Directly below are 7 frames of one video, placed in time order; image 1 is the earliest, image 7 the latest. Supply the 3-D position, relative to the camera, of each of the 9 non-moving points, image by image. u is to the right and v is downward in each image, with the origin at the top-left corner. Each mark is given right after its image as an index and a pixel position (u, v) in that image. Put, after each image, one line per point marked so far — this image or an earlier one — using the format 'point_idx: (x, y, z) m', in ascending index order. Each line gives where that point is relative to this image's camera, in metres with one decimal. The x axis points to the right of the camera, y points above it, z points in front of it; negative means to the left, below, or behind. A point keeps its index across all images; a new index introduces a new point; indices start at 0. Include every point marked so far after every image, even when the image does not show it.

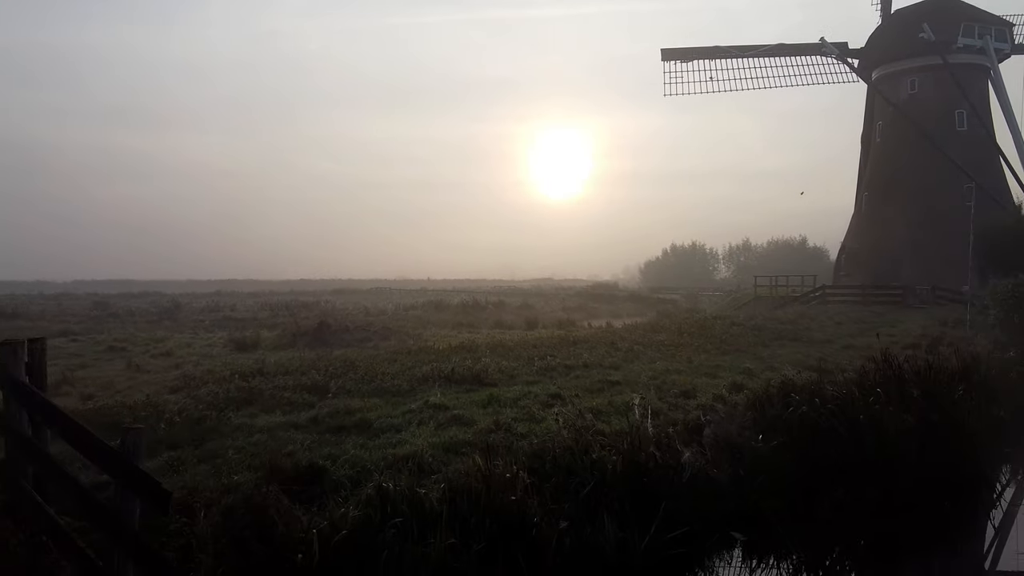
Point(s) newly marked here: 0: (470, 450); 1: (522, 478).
0: (-0.4, -1.4, +6.6) m
1: (+0.1, -1.5, +5.3) m
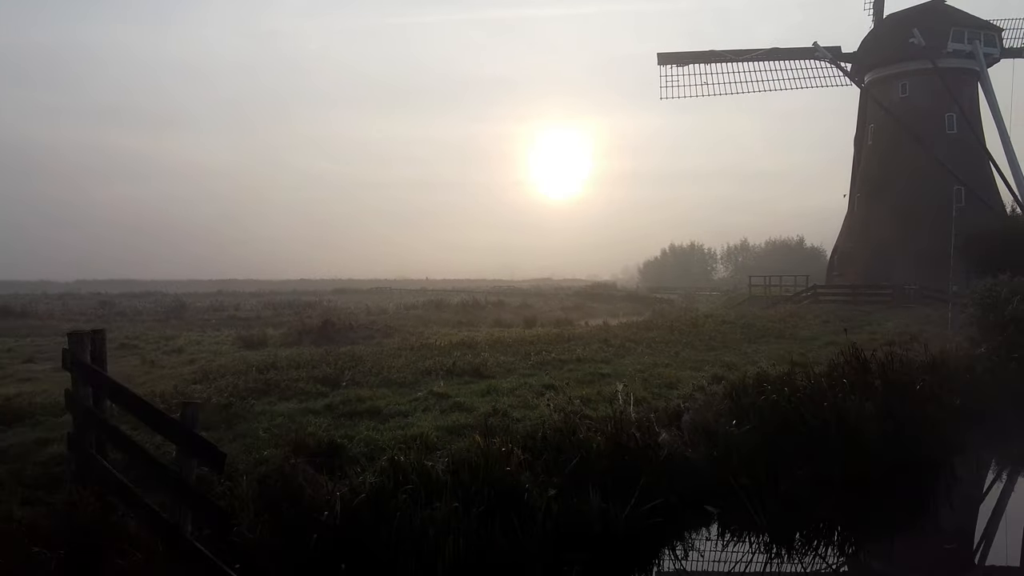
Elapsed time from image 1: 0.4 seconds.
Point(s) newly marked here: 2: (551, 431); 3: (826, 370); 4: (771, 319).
0: (-0.5, -1.4, +7.2) m
1: (0.0, -1.5, +5.9) m
2: (+0.3, -1.4, +6.4) m
3: (+4.0, -1.1, +8.5) m
4: (+7.4, -0.9, +18.7) m
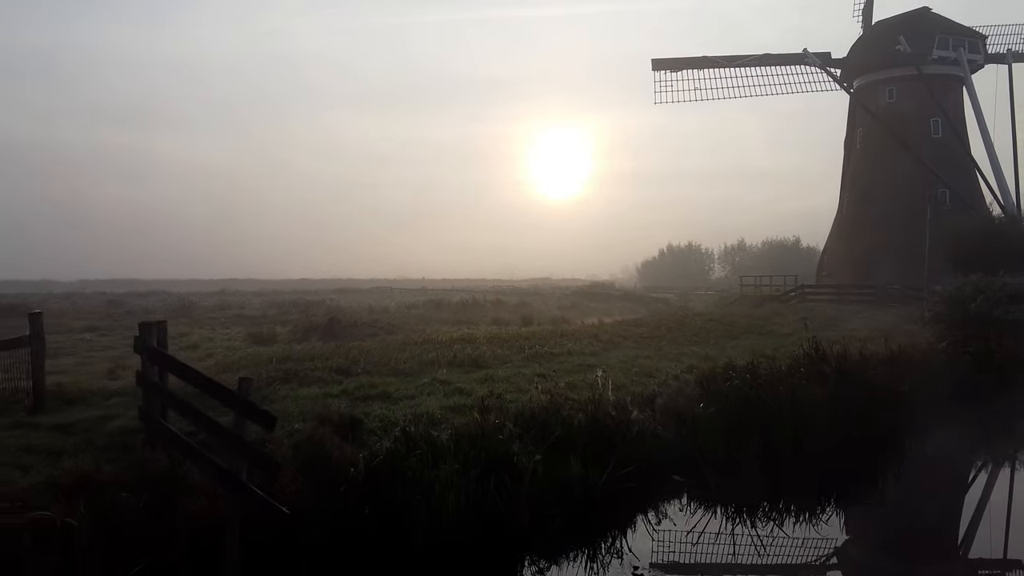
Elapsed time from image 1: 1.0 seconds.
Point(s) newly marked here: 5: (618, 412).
0: (-0.5, -1.4, +8.1) m
1: (0.0, -1.5, +6.8) m
2: (+0.3, -1.3, +7.3) m
3: (+3.9, -1.0, +9.4) m
4: (+7.3, -0.9, +19.6) m
5: (+1.2, -1.4, +7.5) m
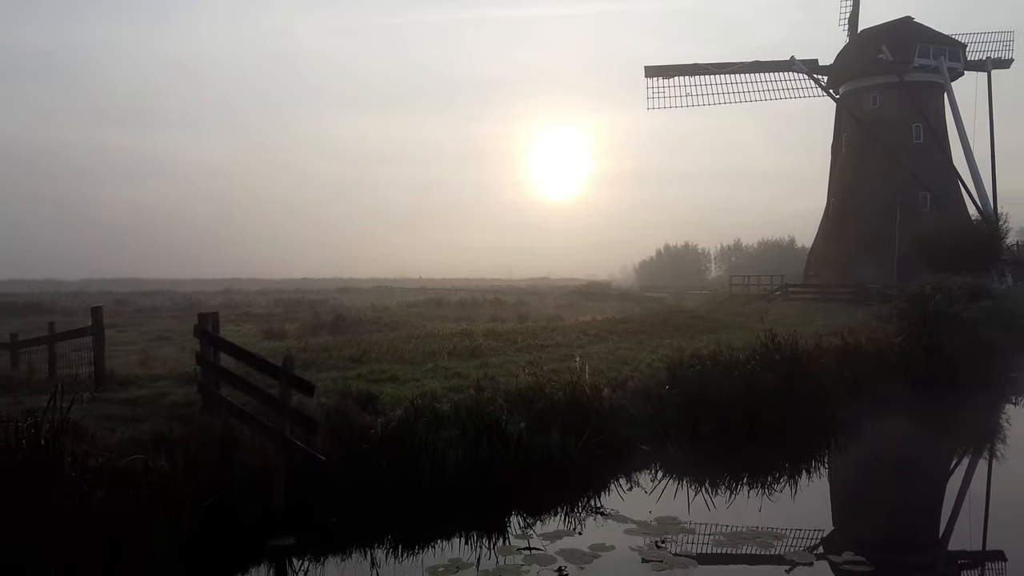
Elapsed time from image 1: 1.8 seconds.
0: (-0.6, -1.4, +9.2) m
1: (-0.2, -1.4, +8.0) m
2: (+0.2, -1.3, +8.5) m
3: (+3.8, -1.0, +10.6) m
4: (+7.2, -0.8, +20.8) m
5: (+1.1, -1.4, +8.7) m
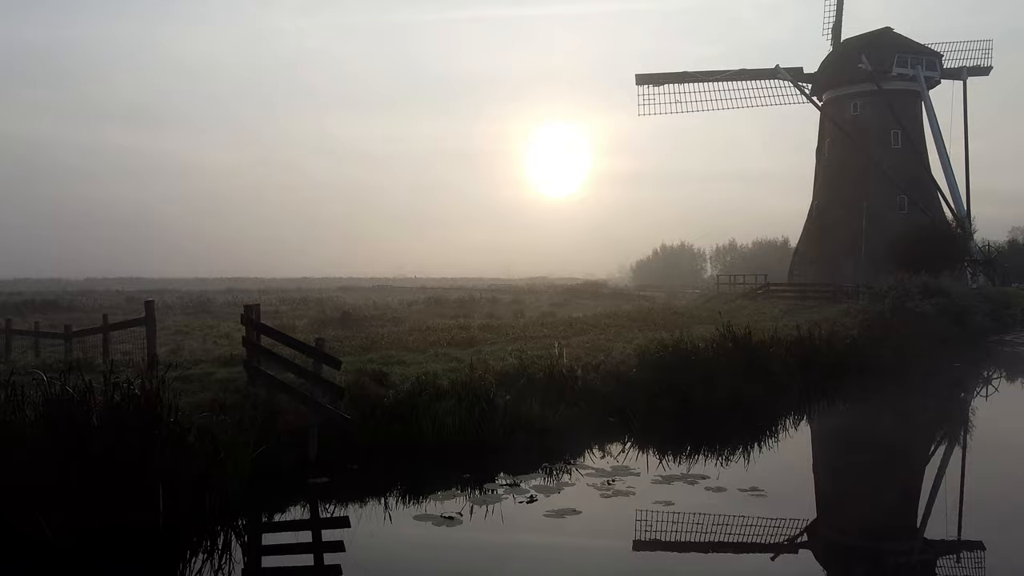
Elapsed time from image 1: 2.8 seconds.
0: (-0.8, -1.3, +10.7) m
1: (-0.3, -1.4, +9.4) m
2: (0.0, -1.3, +10.0) m
3: (+3.7, -1.0, +12.0) m
4: (+7.0, -0.8, +22.3) m
5: (+0.9, -1.4, +10.2) m
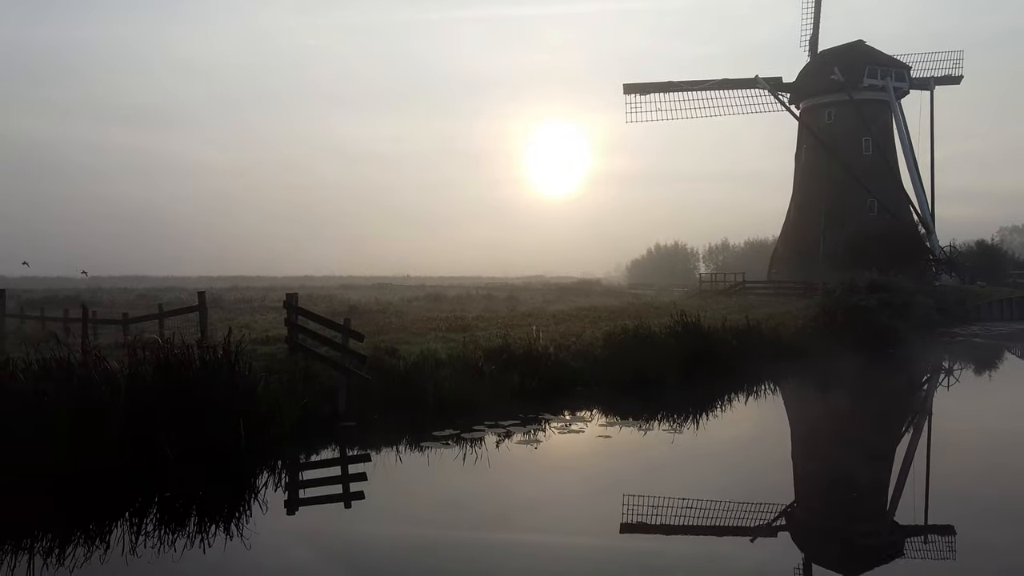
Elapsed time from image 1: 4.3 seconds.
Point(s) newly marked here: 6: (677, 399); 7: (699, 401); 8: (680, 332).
0: (-1.0, -1.2, +12.8) m
1: (-0.6, -1.3, +11.5) m
2: (-0.2, -1.2, +12.1) m
3: (+3.4, -0.9, +14.1) m
4: (+6.7, -0.7, +24.4) m
5: (+0.7, -1.2, +12.3) m
6: (+3.2, -2.2, +12.5) m
7: (+3.6, -2.2, +12.7) m
8: (+3.7, -1.0, +13.8) m
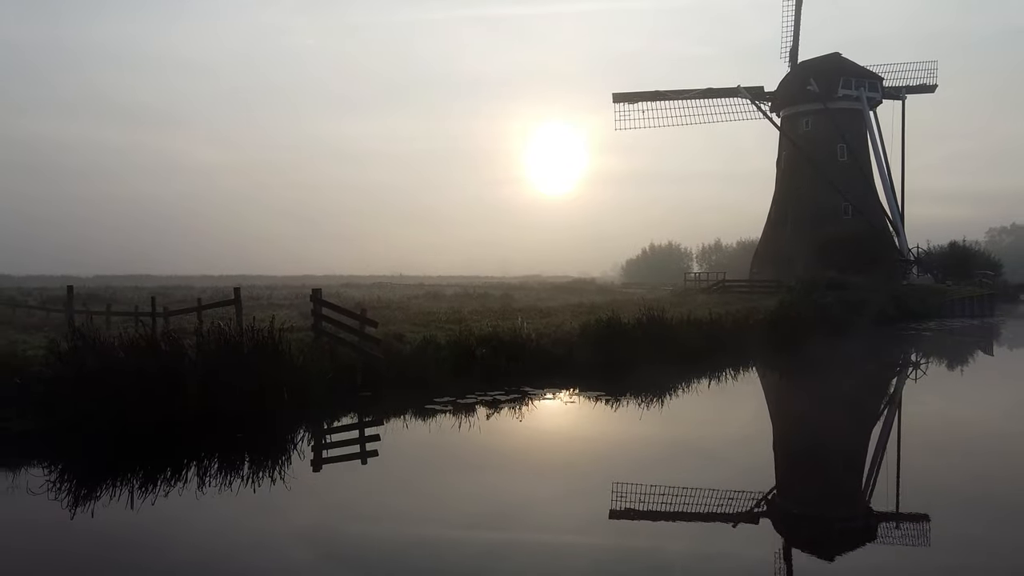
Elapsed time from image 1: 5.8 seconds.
0: (-1.3, -1.2, +14.8) m
1: (-0.8, -1.2, +13.6) m
2: (-0.5, -1.1, +14.1) m
3: (+3.2, -0.8, +16.2) m
4: (+6.5, -0.6, +26.5) m
5: (+0.4, -1.2, +14.3) m
6: (+2.9, -2.1, +14.6) m
7: (+3.4, -2.1, +14.8) m
8: (+3.4, -0.9, +15.9) m
